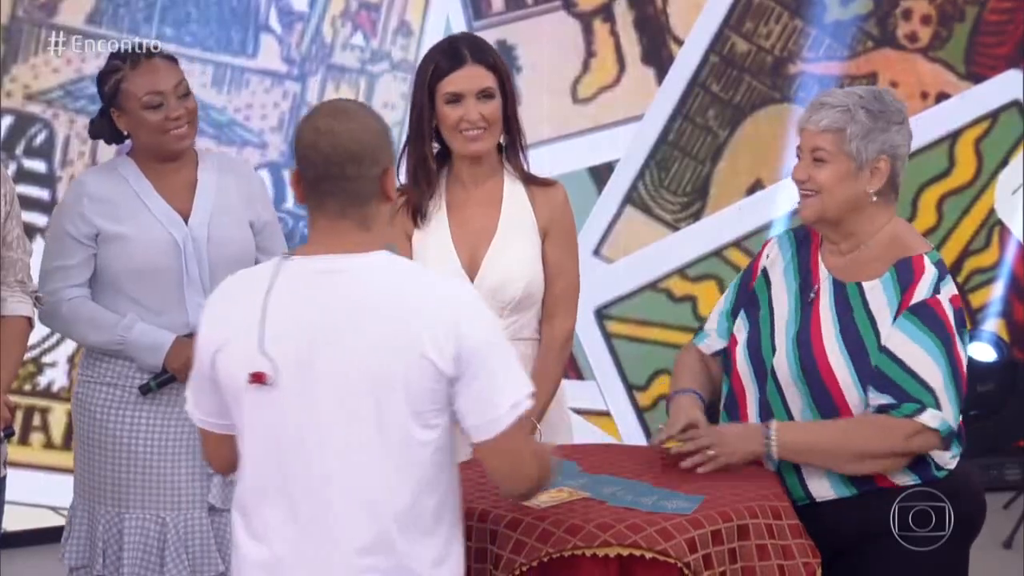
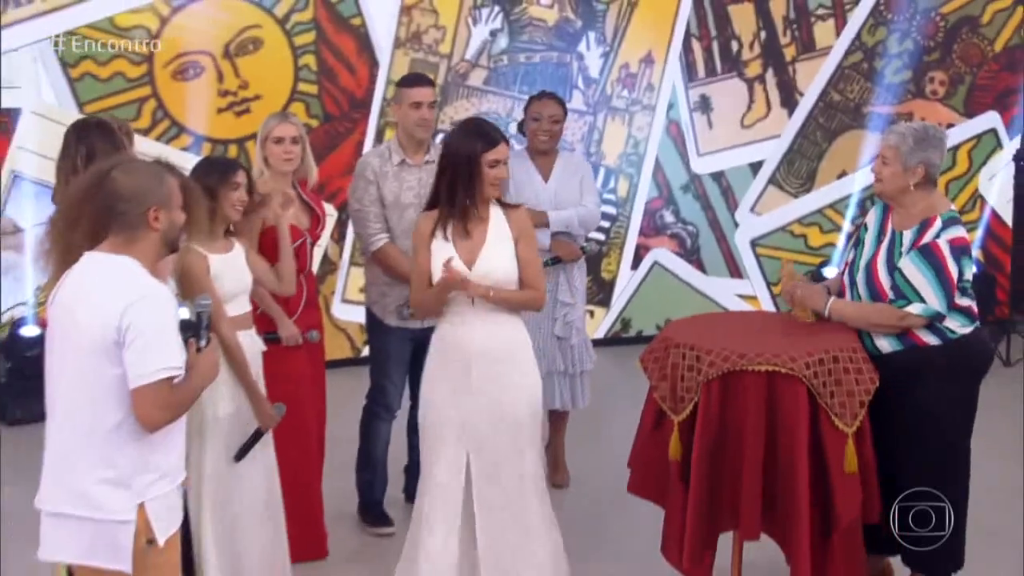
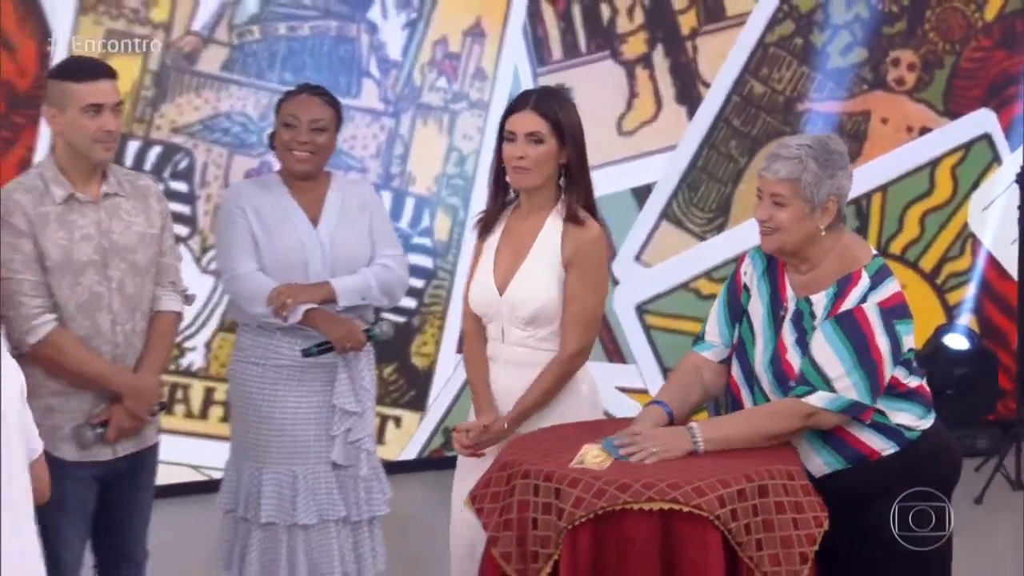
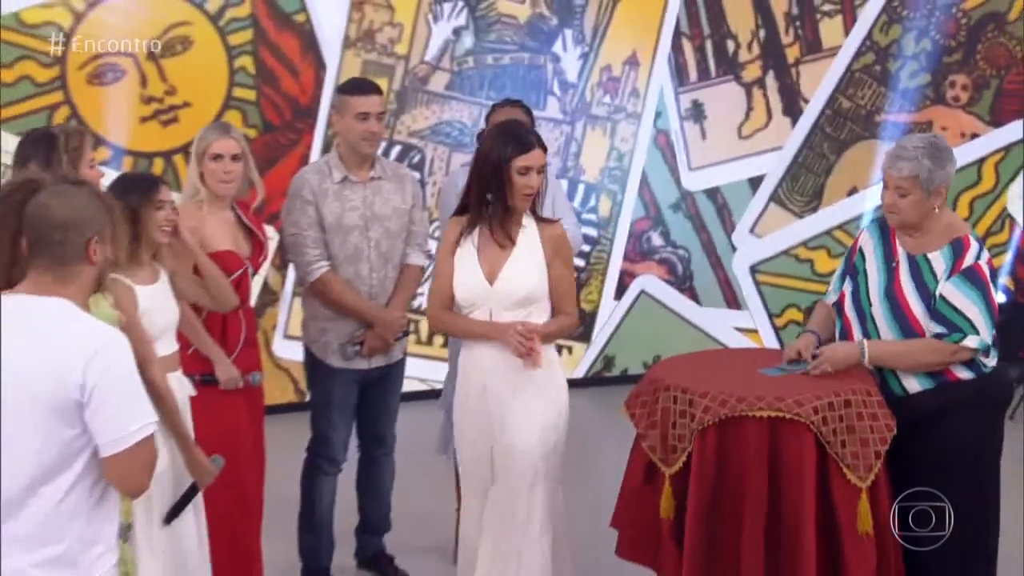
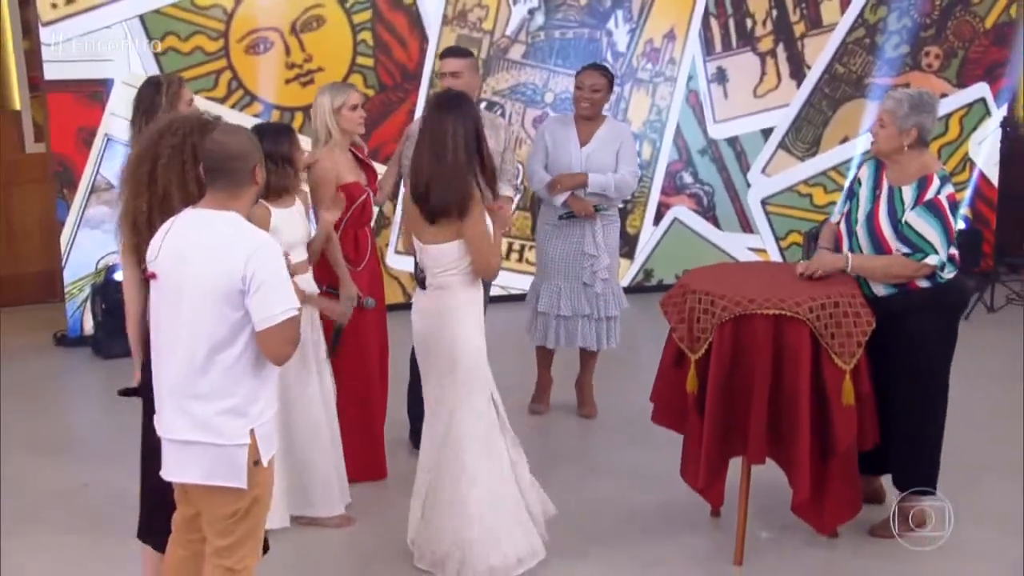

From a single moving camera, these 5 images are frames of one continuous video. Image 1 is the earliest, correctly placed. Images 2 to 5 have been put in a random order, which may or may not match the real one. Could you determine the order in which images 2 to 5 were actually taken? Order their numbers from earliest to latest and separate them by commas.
3, 4, 2, 5
